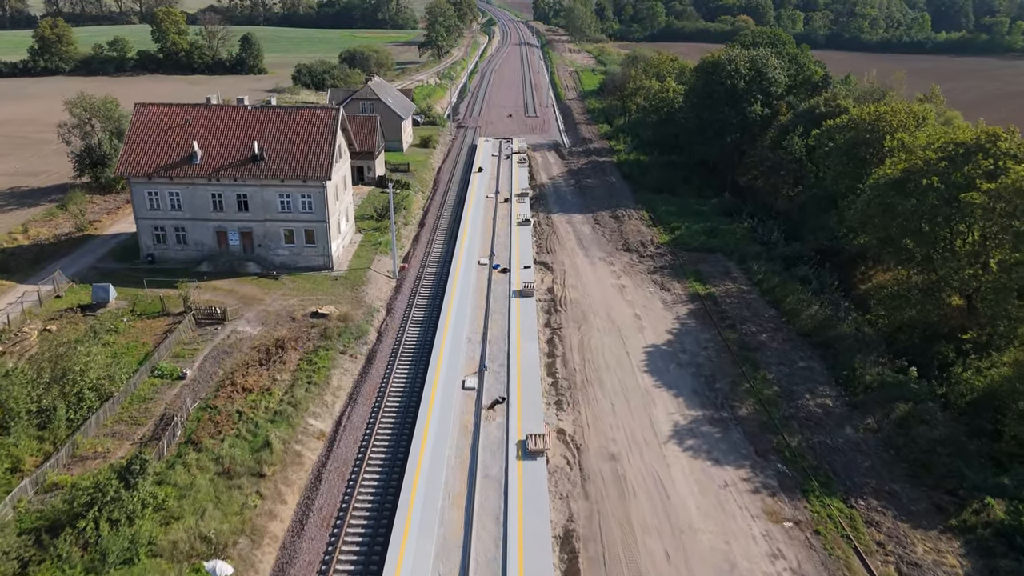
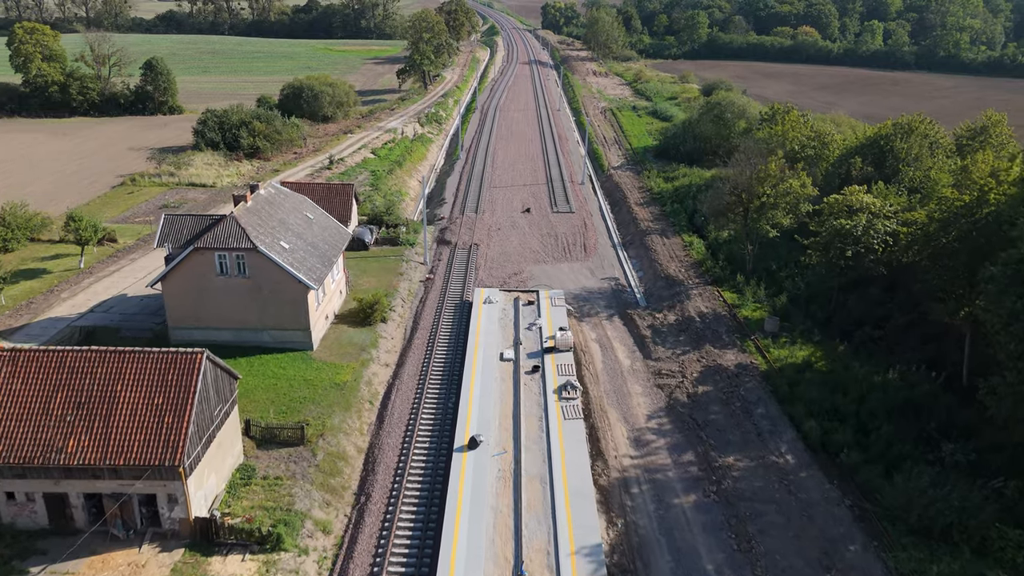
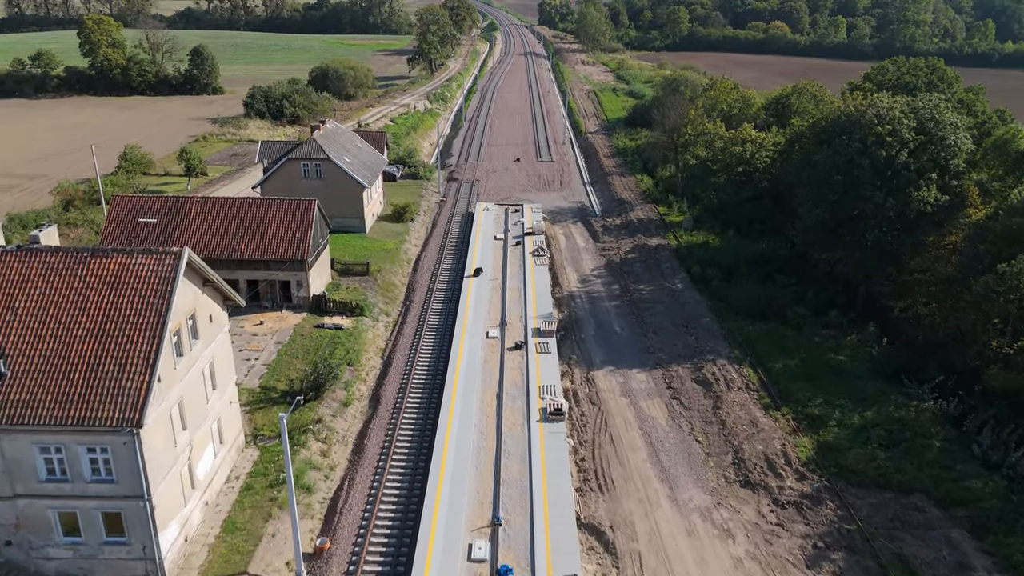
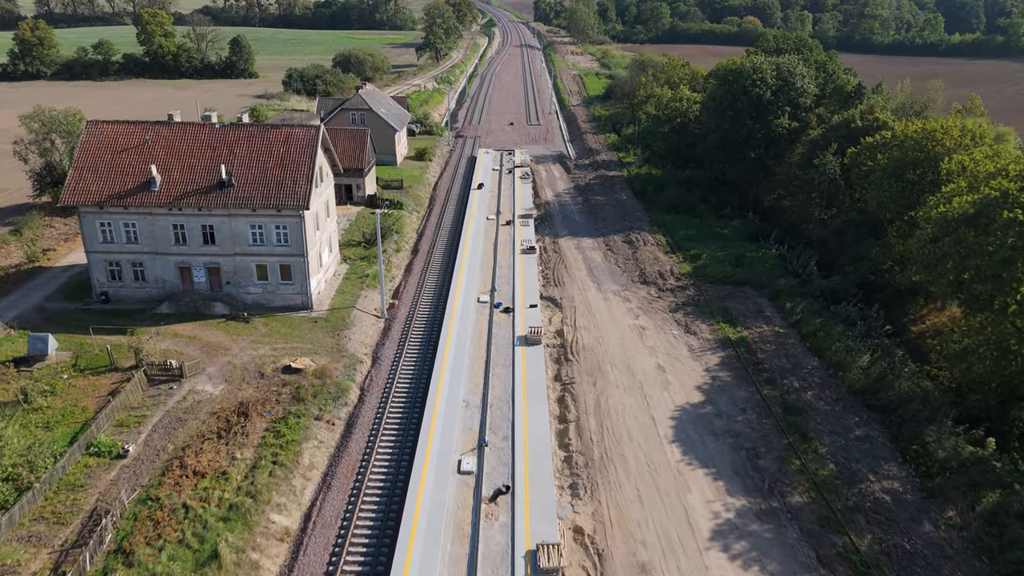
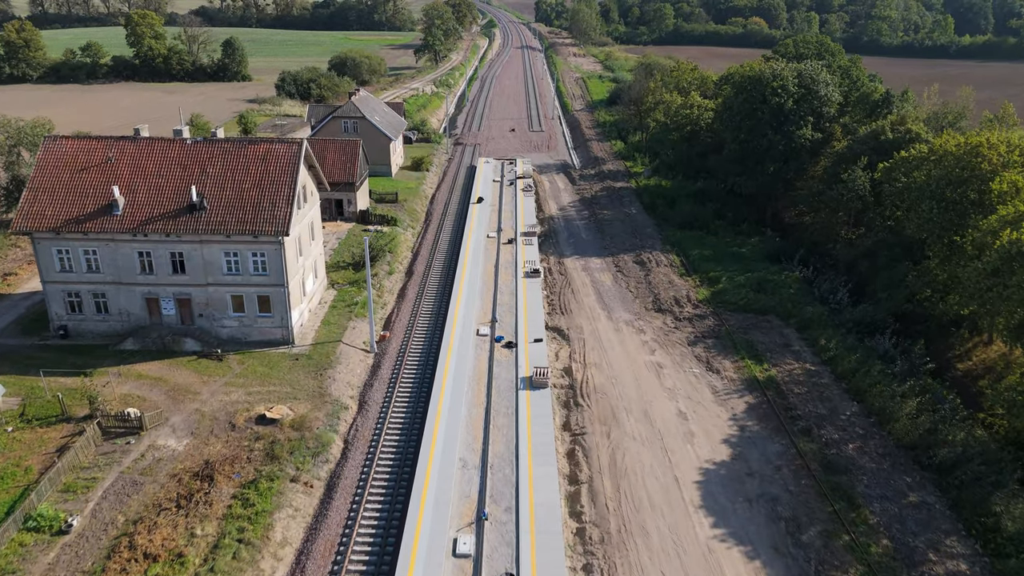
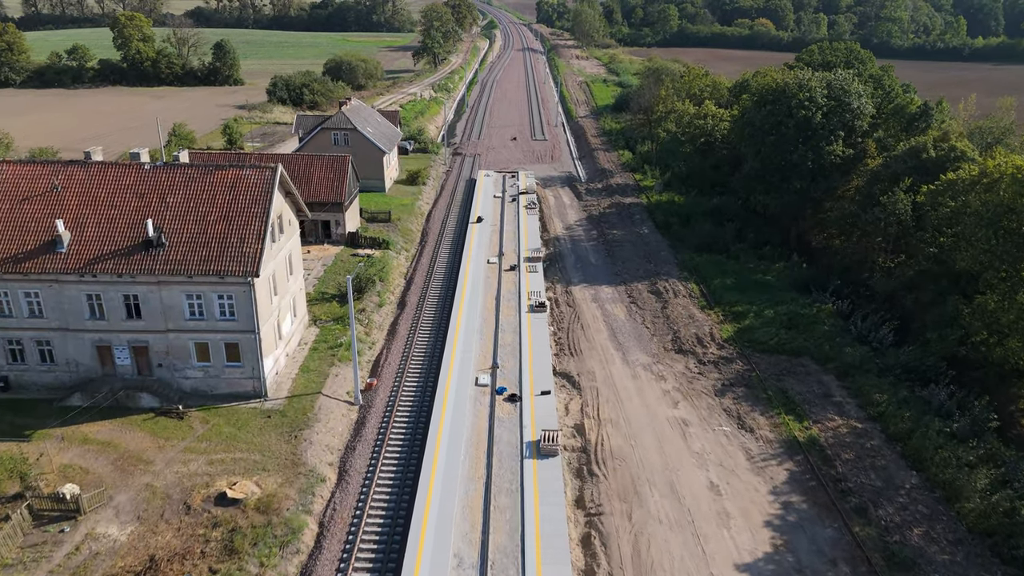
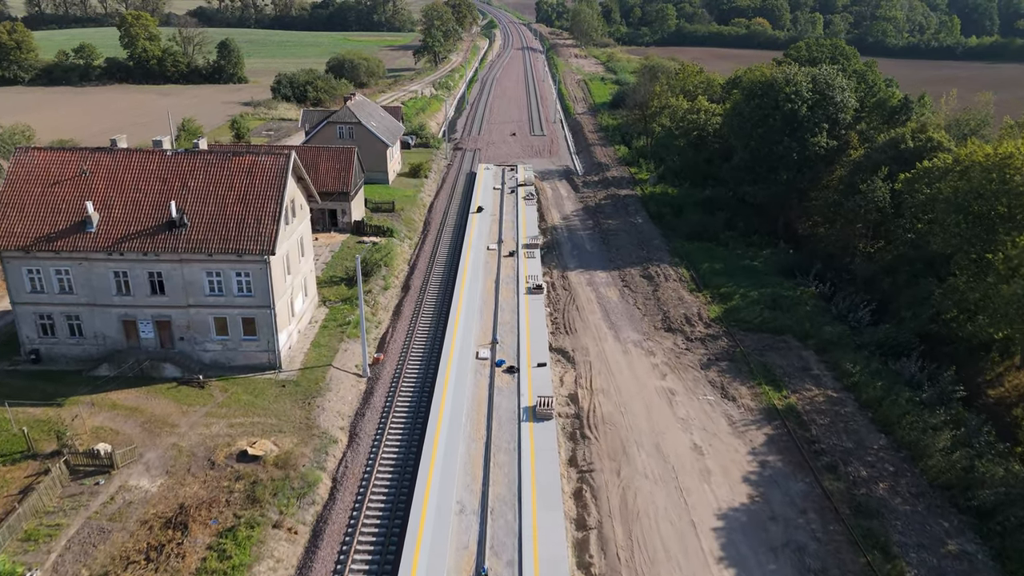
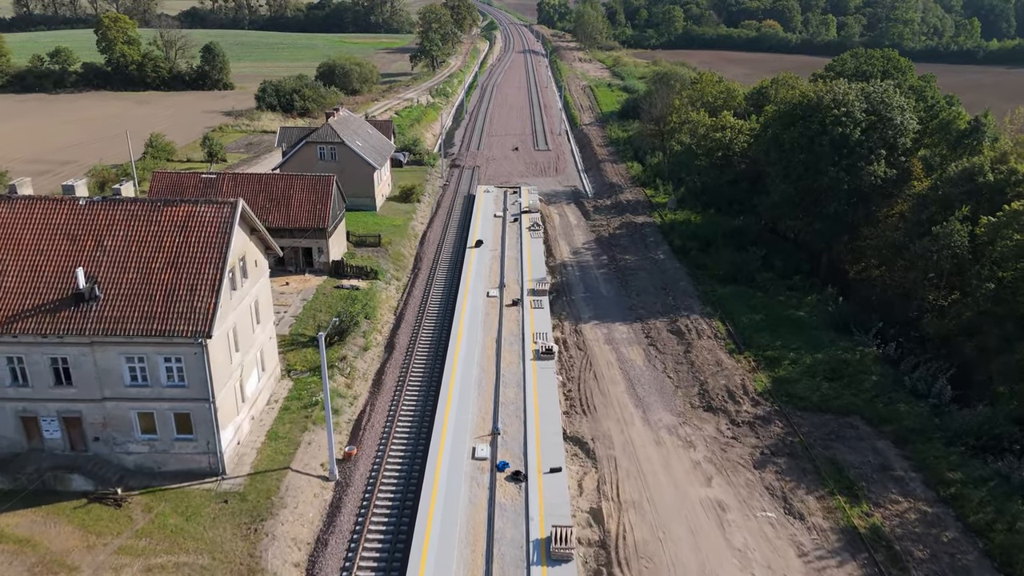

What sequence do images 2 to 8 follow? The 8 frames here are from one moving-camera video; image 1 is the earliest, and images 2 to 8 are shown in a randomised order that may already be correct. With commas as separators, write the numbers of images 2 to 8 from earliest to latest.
4, 5, 7, 6, 8, 3, 2
